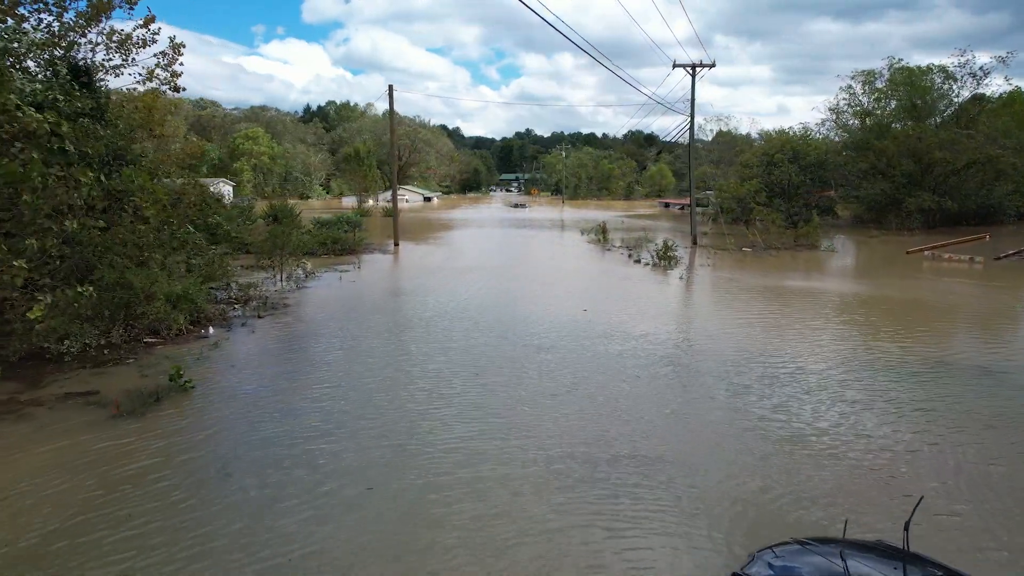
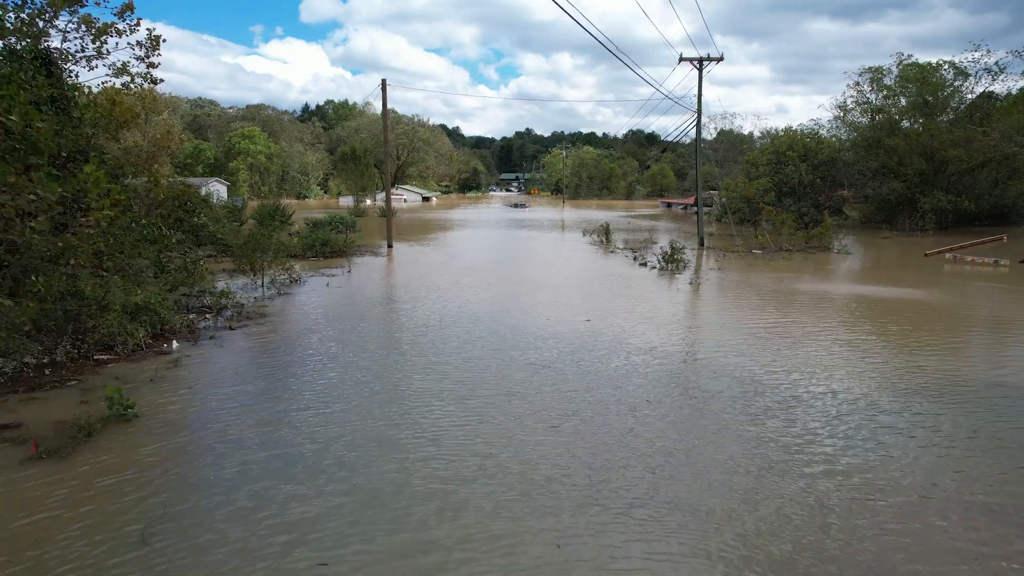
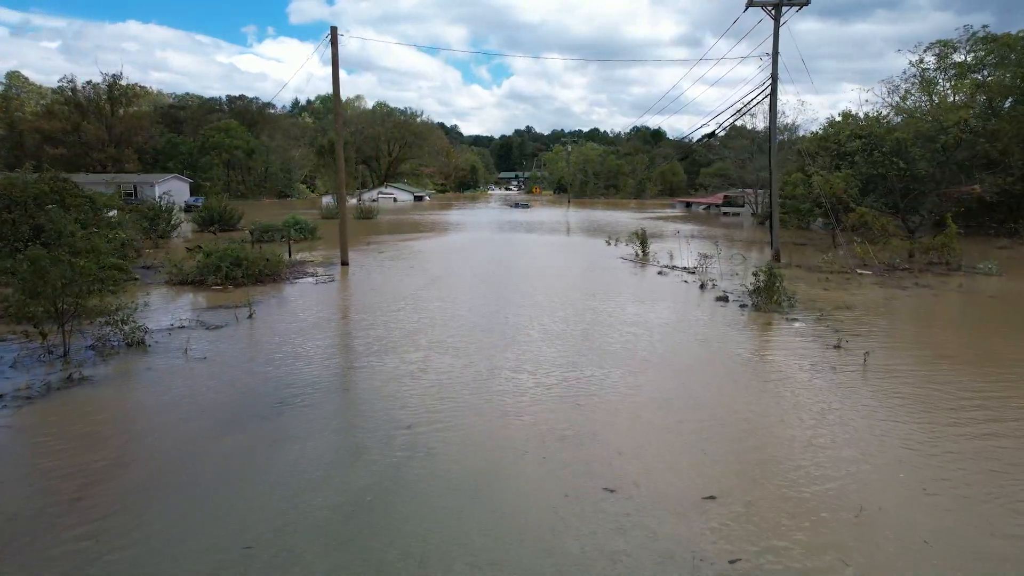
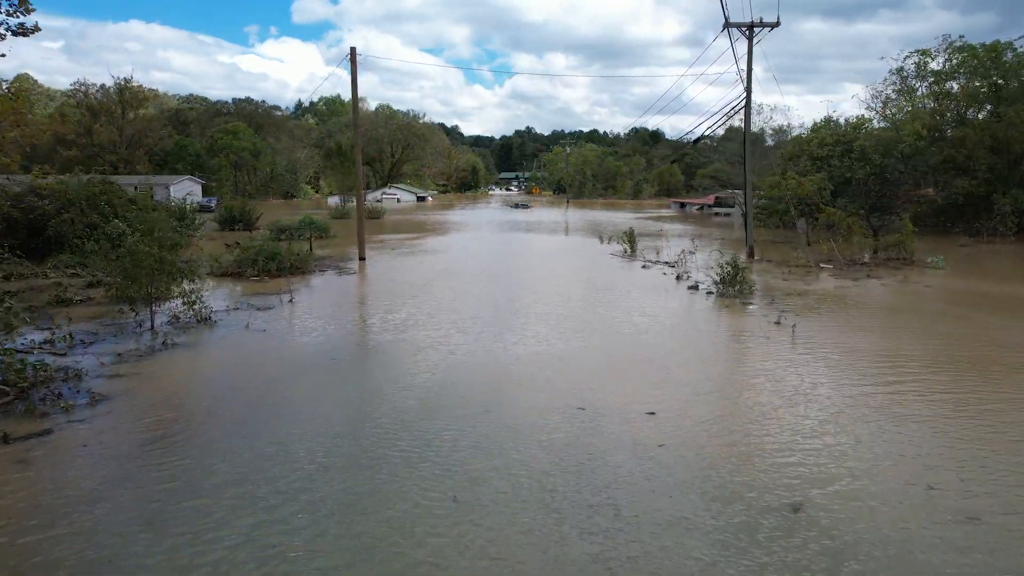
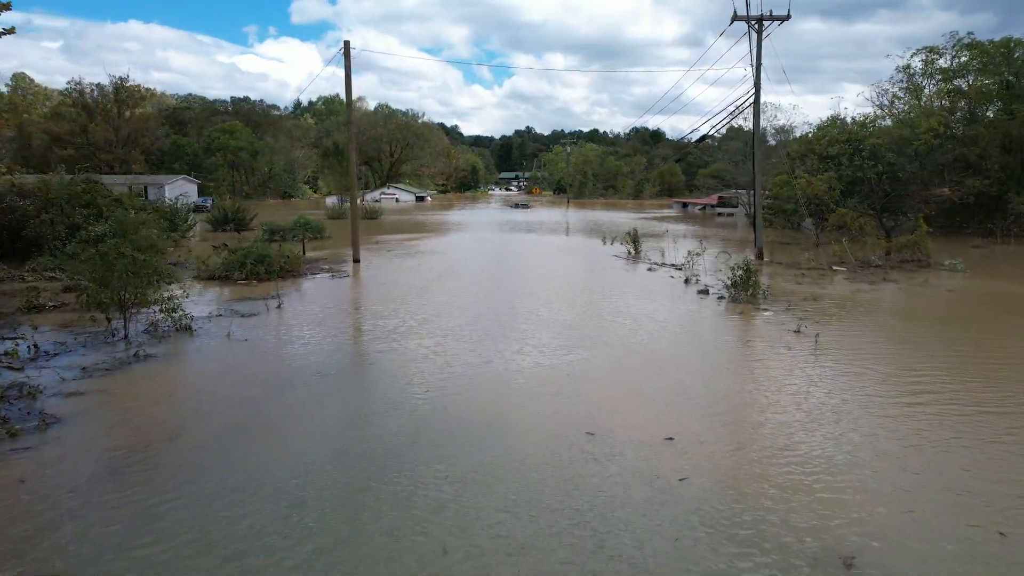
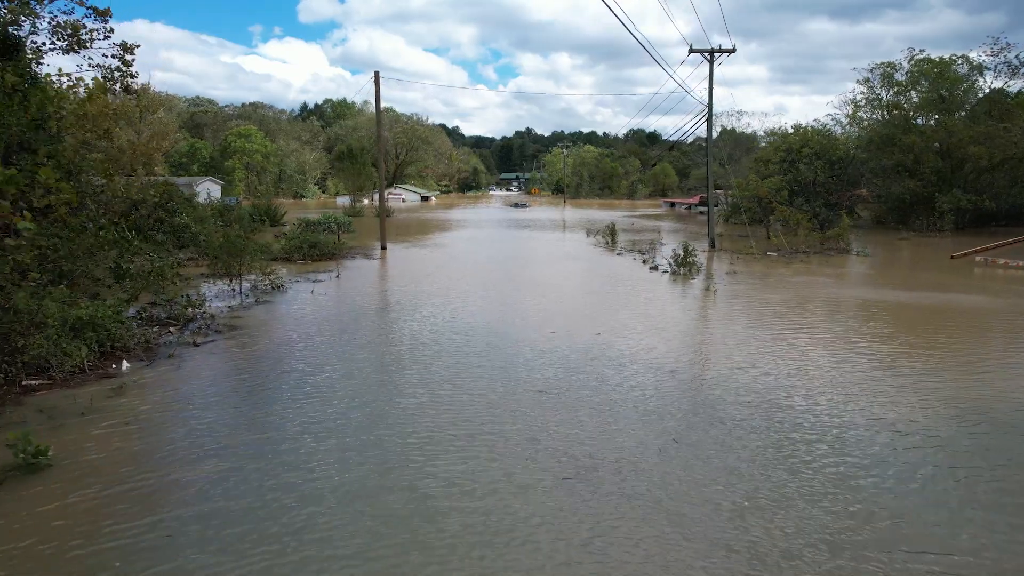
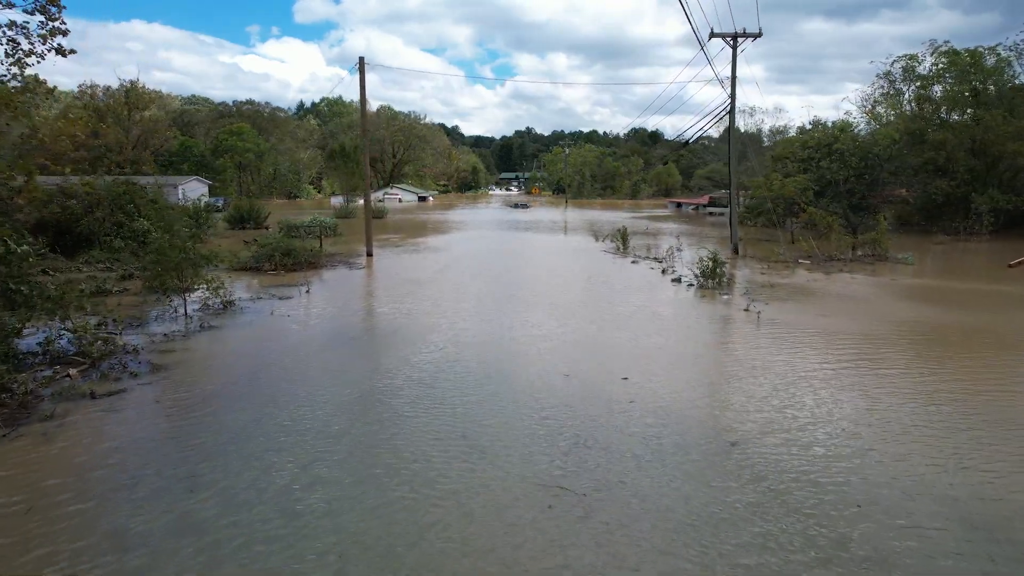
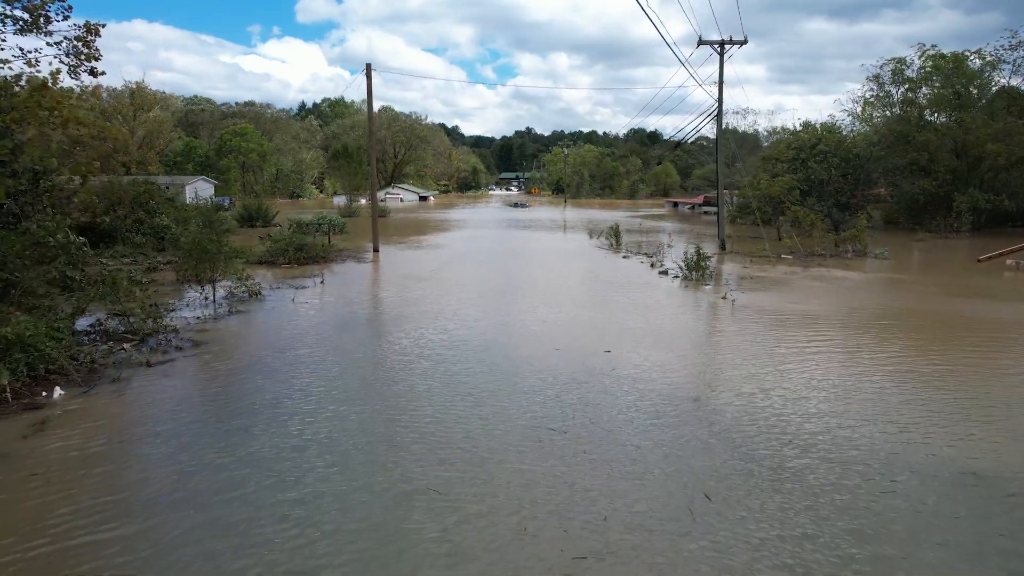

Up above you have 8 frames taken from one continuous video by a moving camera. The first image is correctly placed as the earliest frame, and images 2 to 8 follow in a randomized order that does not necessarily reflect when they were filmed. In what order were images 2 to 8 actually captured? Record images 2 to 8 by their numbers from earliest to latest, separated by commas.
2, 6, 8, 7, 4, 5, 3
